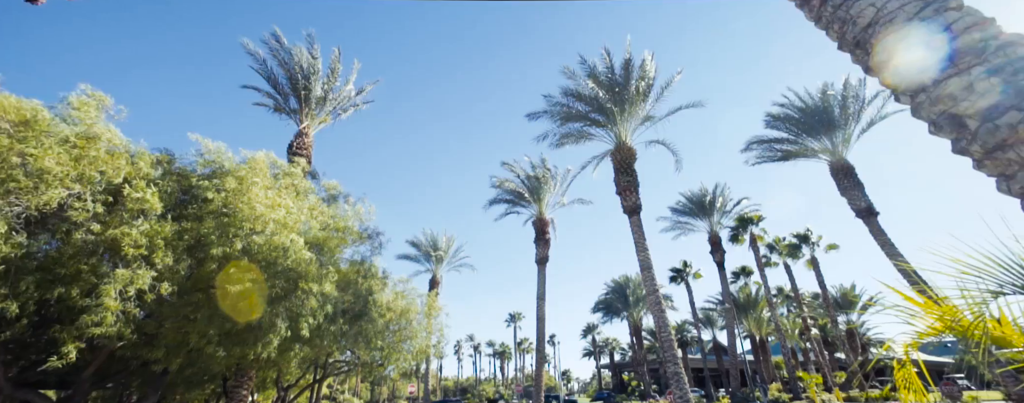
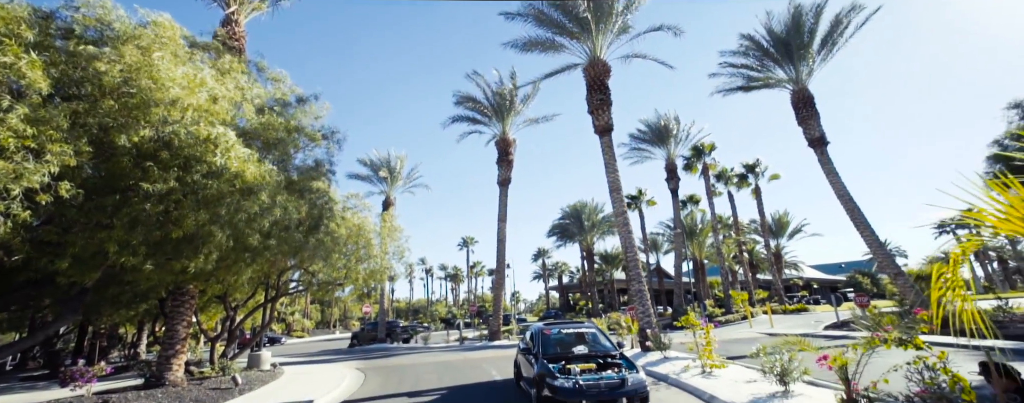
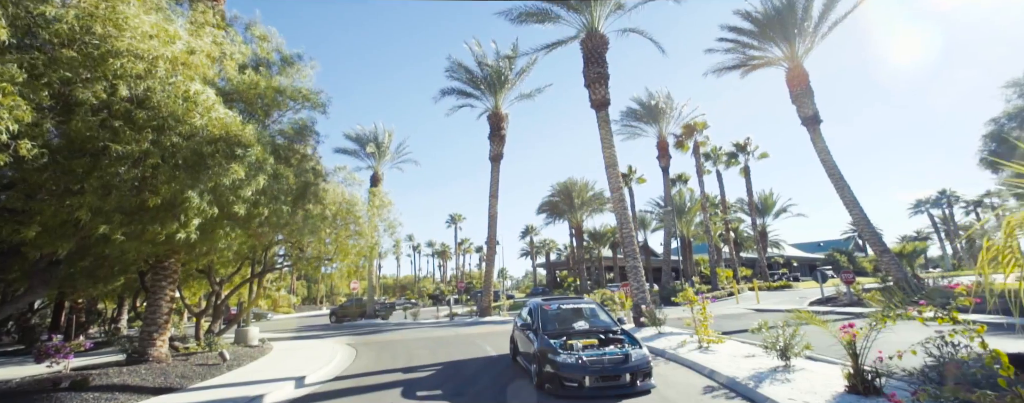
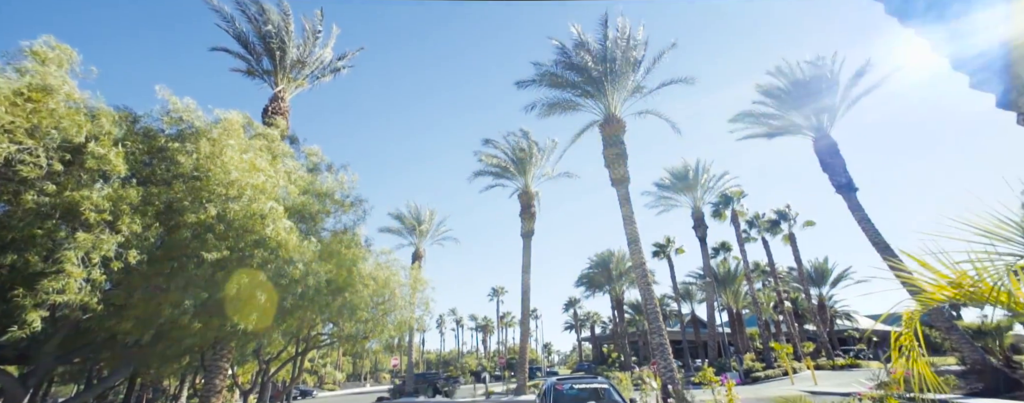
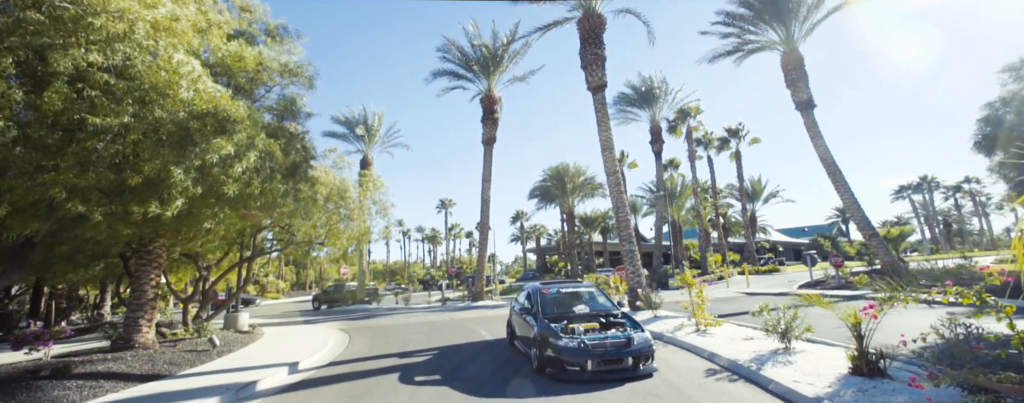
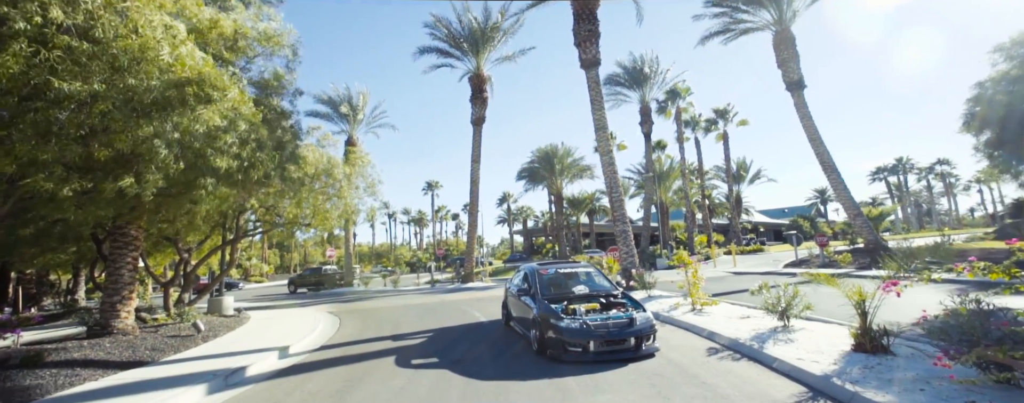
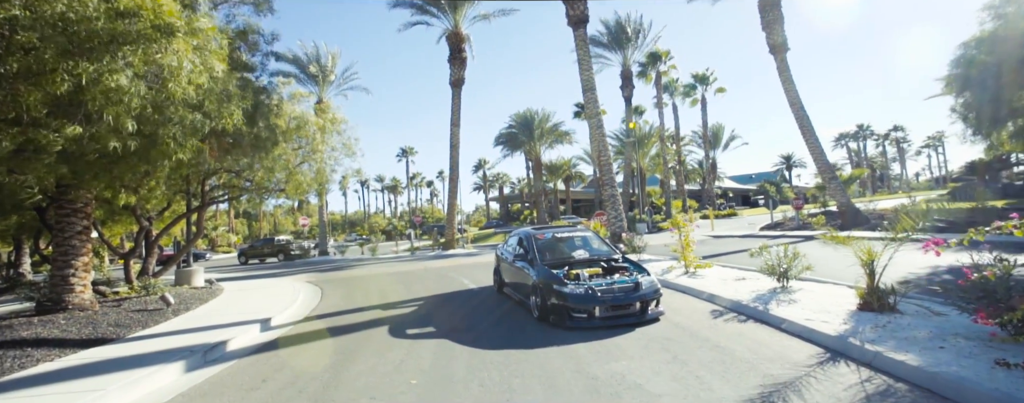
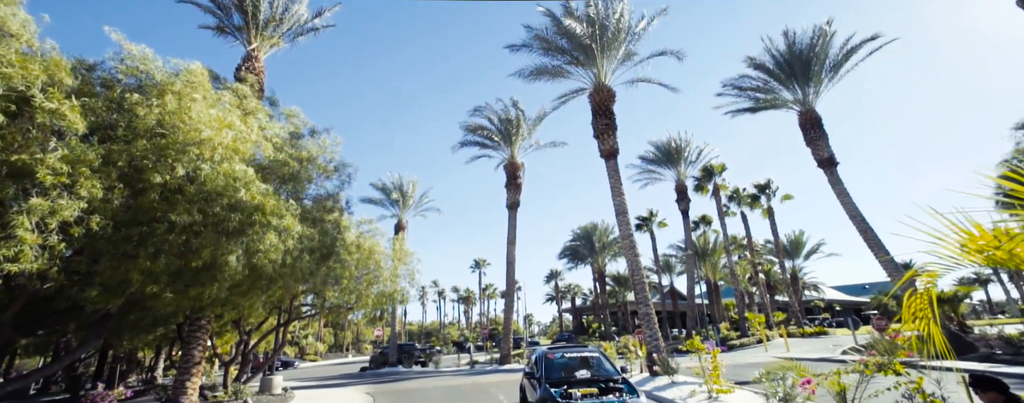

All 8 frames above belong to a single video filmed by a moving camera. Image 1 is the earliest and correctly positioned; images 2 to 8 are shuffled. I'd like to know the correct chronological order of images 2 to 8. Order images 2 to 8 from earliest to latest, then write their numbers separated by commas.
4, 8, 2, 3, 5, 6, 7
